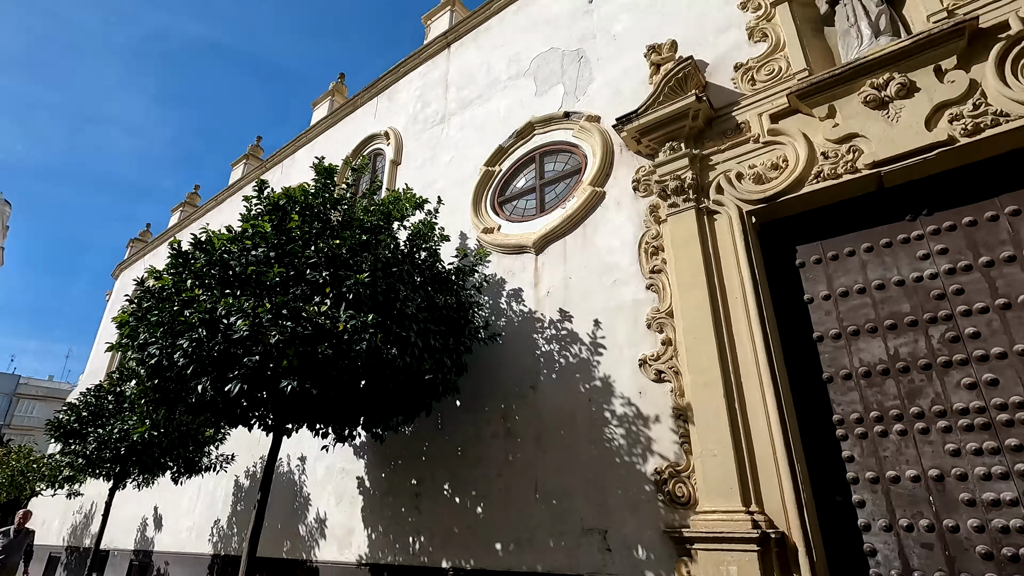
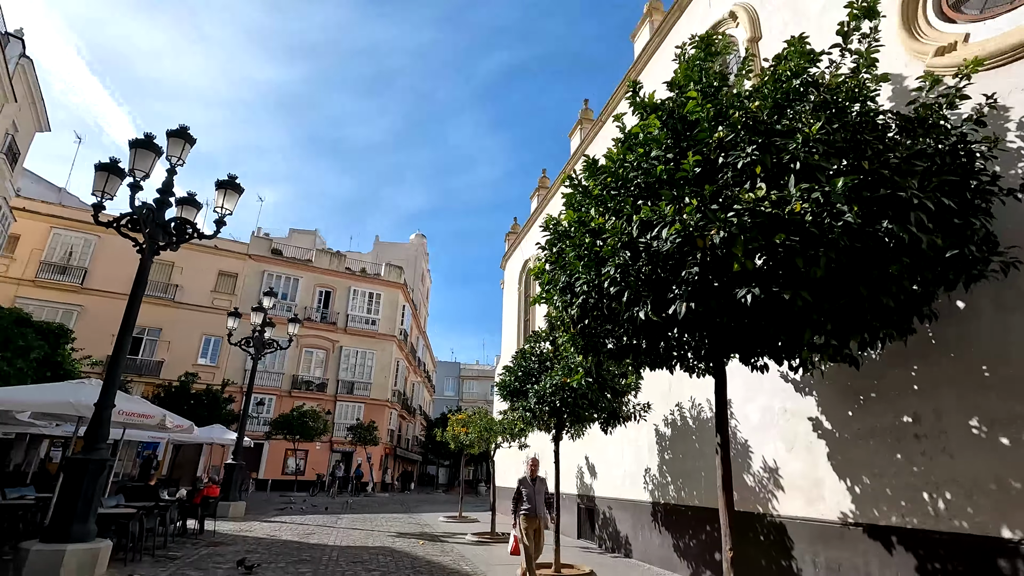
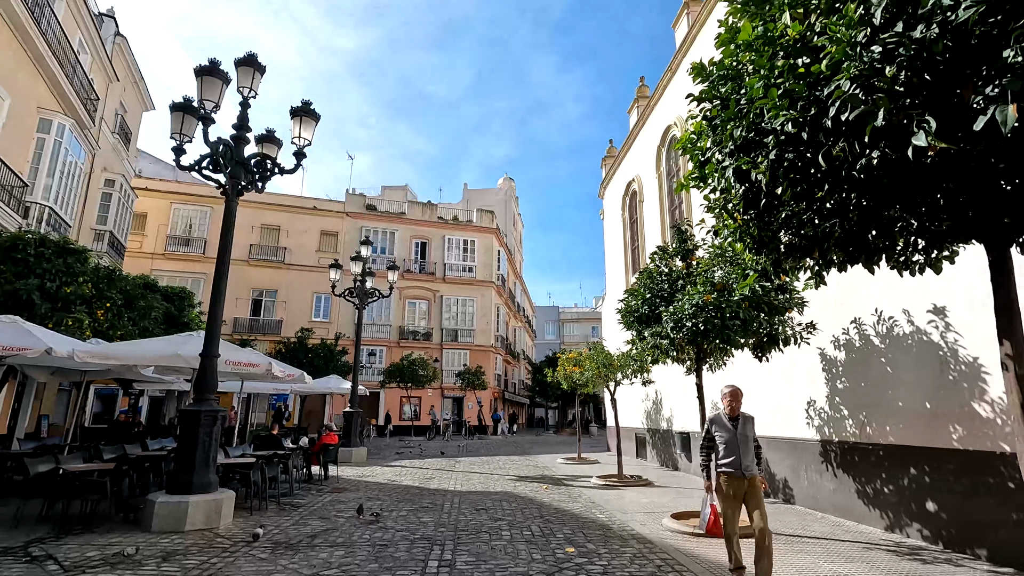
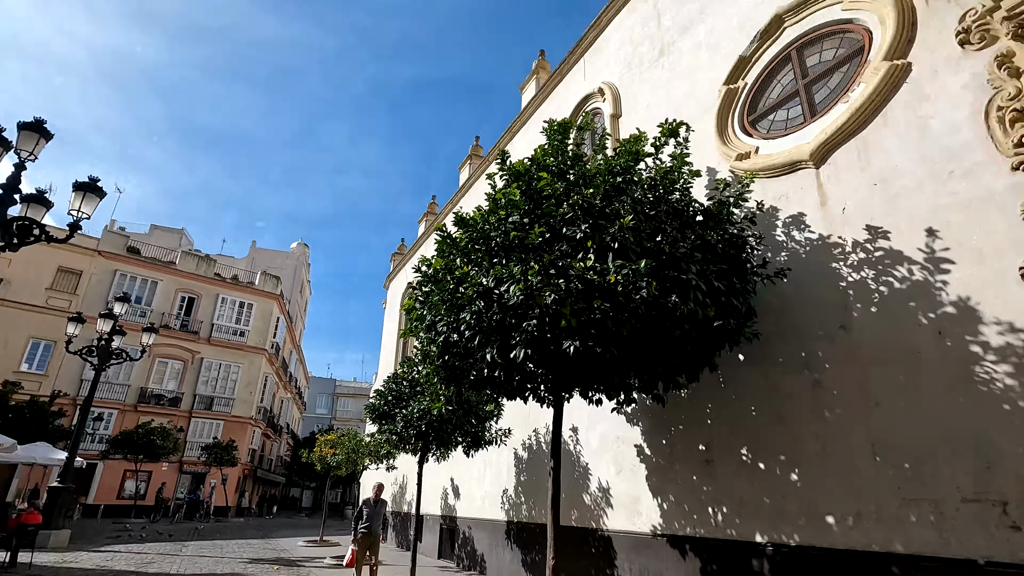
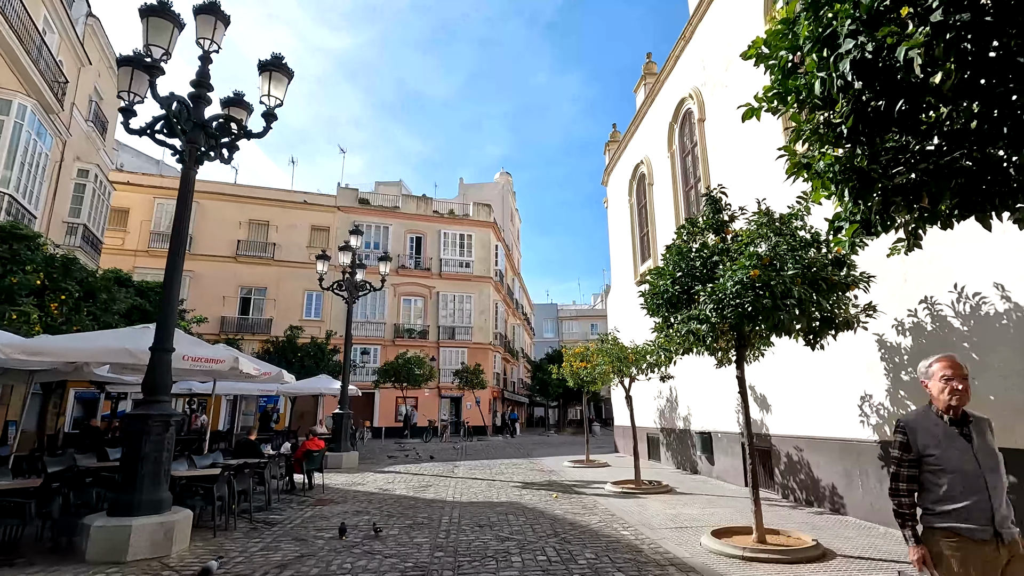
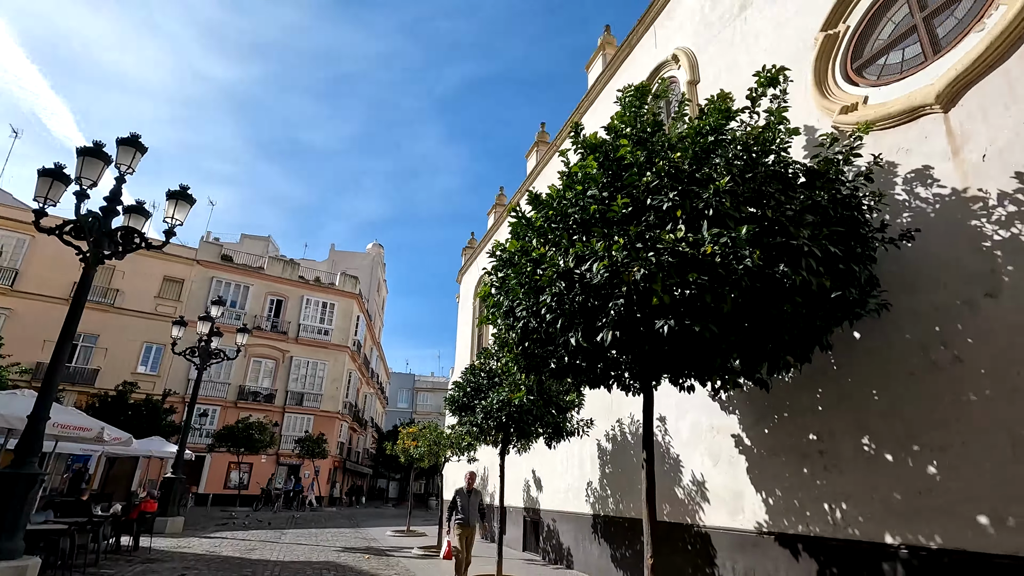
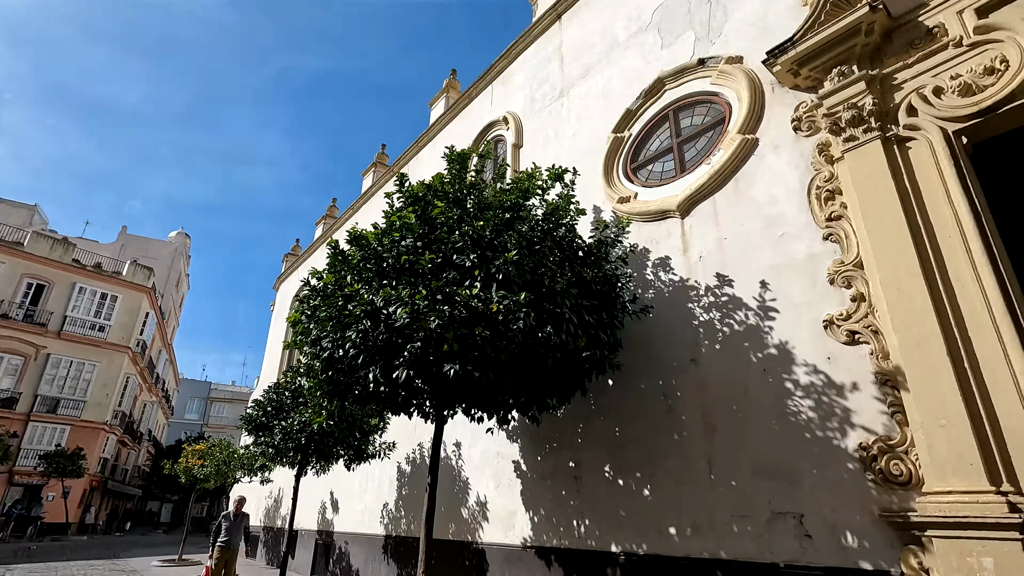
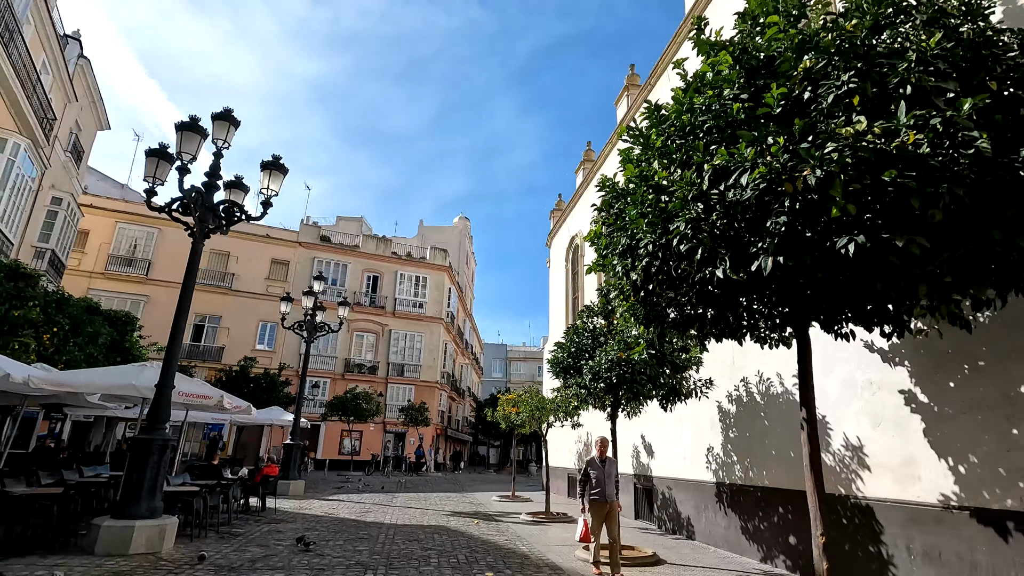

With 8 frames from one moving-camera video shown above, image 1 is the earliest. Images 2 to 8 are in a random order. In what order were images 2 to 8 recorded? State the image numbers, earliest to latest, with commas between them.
7, 4, 6, 2, 8, 3, 5
